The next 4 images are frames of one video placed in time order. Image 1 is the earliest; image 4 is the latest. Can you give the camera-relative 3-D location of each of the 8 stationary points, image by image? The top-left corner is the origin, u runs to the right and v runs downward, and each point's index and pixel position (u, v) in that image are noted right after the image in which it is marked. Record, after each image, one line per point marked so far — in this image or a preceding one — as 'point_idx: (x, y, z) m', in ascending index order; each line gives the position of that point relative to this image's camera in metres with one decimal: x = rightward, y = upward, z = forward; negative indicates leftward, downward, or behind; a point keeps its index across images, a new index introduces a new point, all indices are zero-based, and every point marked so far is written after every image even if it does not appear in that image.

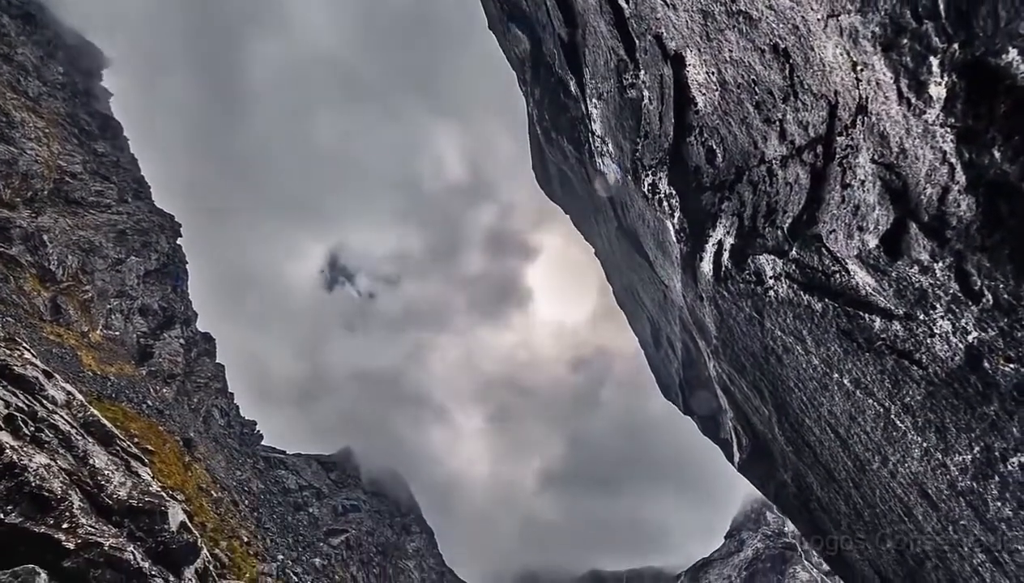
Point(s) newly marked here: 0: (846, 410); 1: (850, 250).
0: (+11.7, -4.3, +19.9) m
1: (+10.7, +1.2, +17.9) m
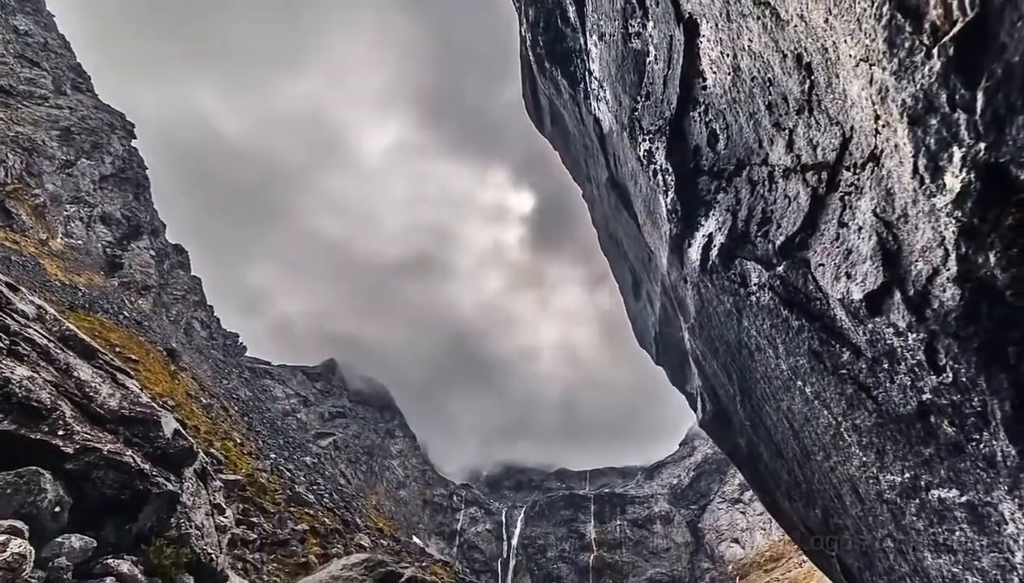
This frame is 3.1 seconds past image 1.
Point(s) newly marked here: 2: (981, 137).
0: (+11.5, -4.8, +22.5) m
1: (+10.8, 0.0, +19.0) m
2: (+11.4, +3.8, +13.8) m
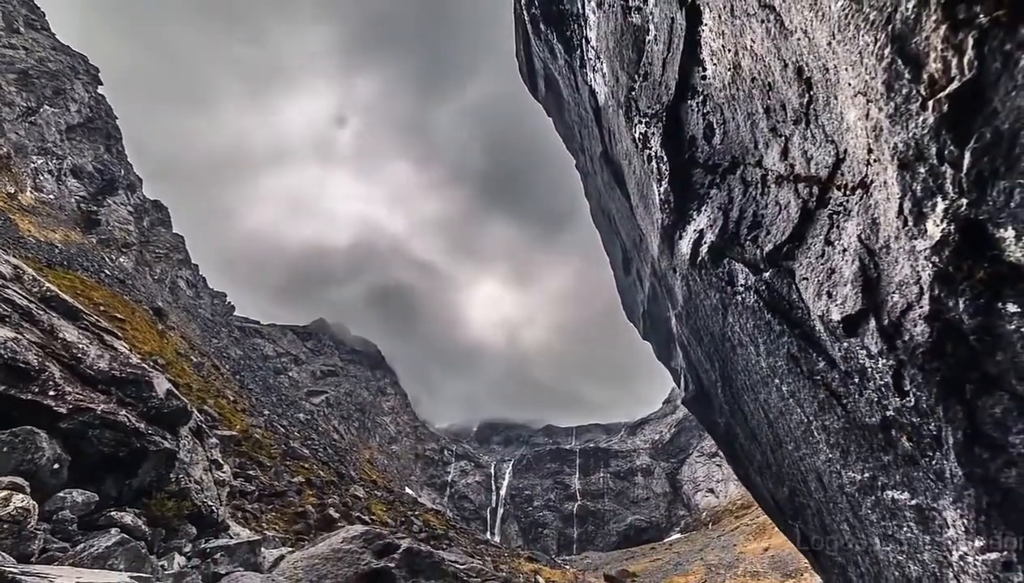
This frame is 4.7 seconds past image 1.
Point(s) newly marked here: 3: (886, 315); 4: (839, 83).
0: (+11.2, -4.9, +24.1) m
1: (+10.7, -0.5, +20.1) m
2: (+11.4, +2.5, +14.4) m
3: (+11.4, -0.7, +17.3) m
4: (+10.3, +6.6, +18.0) m
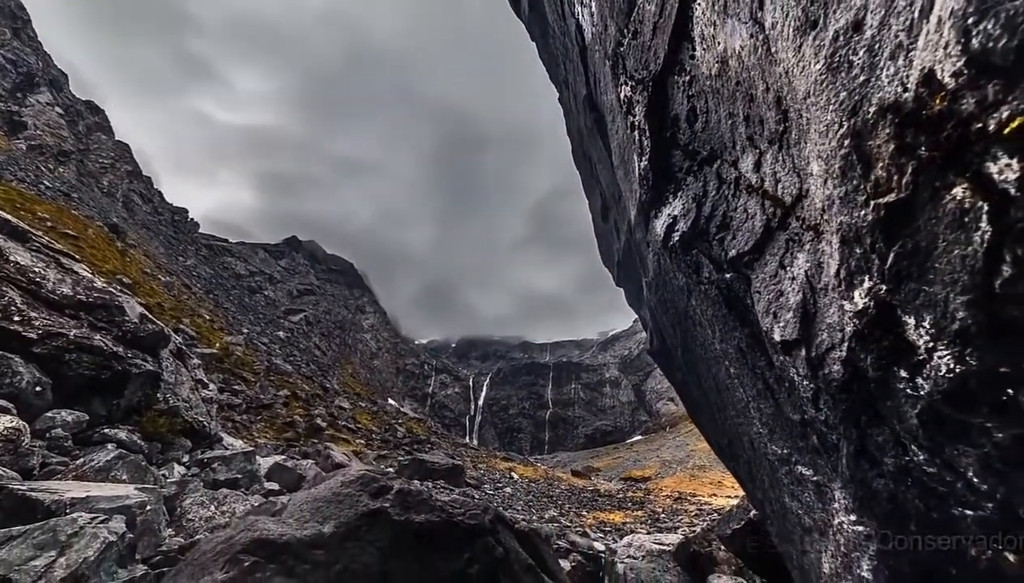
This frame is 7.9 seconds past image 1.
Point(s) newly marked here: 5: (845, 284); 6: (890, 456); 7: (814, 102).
0: (+10.0, -4.3, +28.3) m
1: (+9.9, -1.1, +23.2) m
2: (+11.2, +0.3, +17.0) m
3: (+10.9, -2.1, +20.7) m
4: (+9.8, +5.2, +19.4) m
5: (+10.8, +0.2, +18.5) m
6: (+12.7, -5.5, +19.0) m
7: (+9.7, +5.9, +18.6) m
